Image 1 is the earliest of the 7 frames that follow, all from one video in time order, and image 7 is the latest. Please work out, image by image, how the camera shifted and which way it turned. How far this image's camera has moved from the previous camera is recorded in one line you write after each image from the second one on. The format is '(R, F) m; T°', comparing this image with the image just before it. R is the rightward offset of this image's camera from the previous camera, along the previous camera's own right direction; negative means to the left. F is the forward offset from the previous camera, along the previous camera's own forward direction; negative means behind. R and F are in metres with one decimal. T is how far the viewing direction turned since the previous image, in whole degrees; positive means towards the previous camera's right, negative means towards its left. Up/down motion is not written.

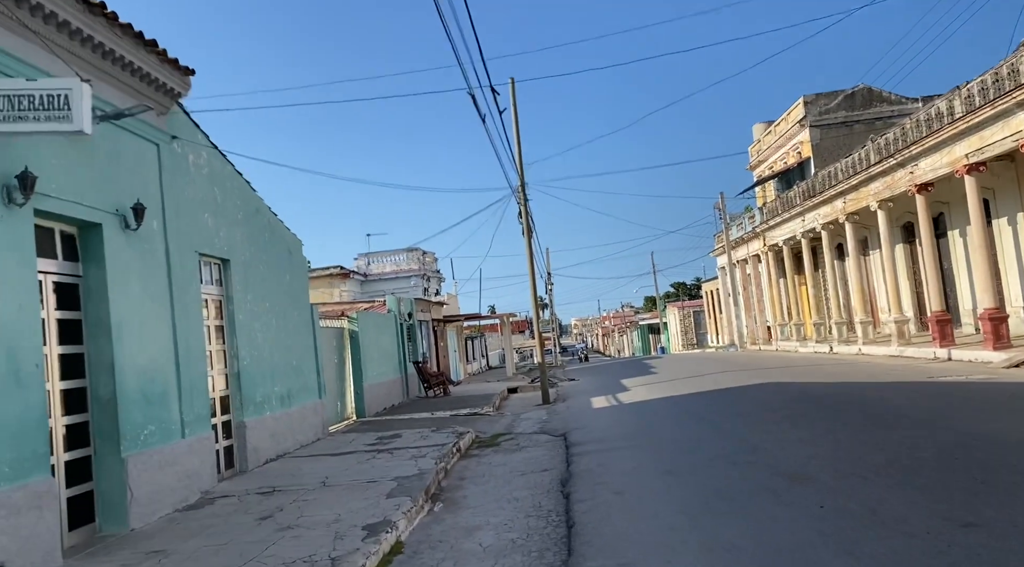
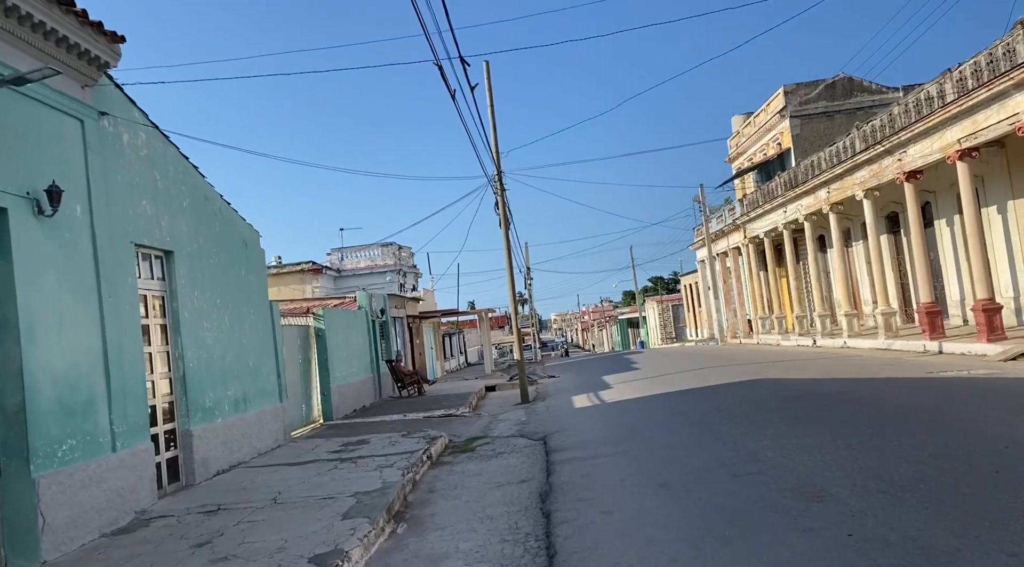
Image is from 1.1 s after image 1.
(+0.1, +0.9) m; +2°
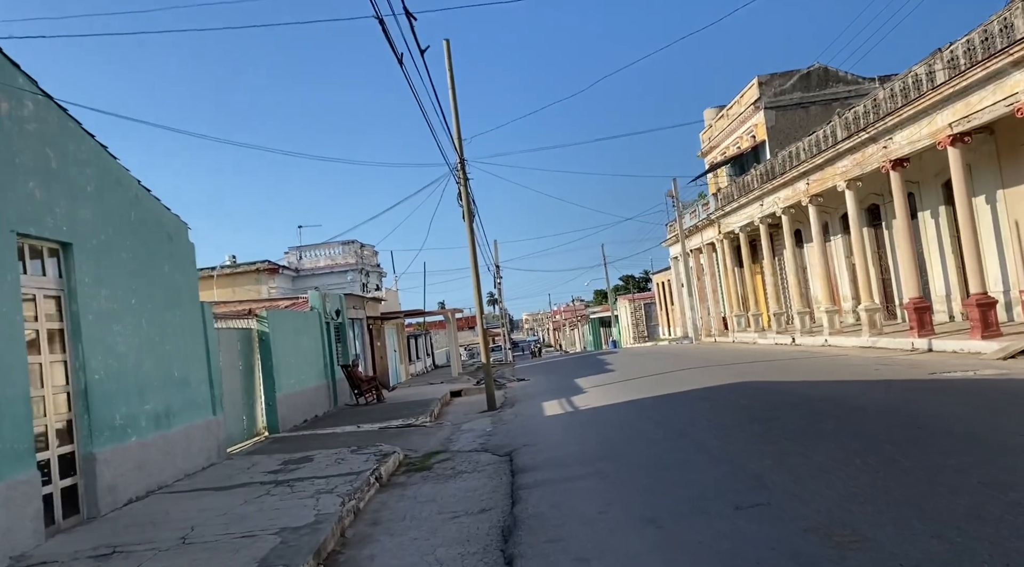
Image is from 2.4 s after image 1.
(+0.1, +1.2) m; +2°
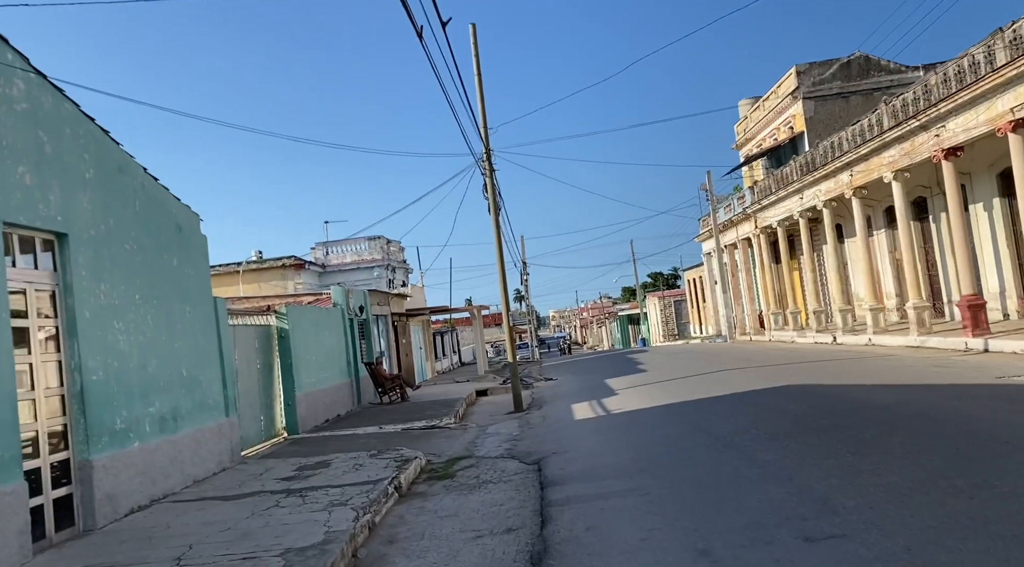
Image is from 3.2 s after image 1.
(0.0, +0.7) m; -2°
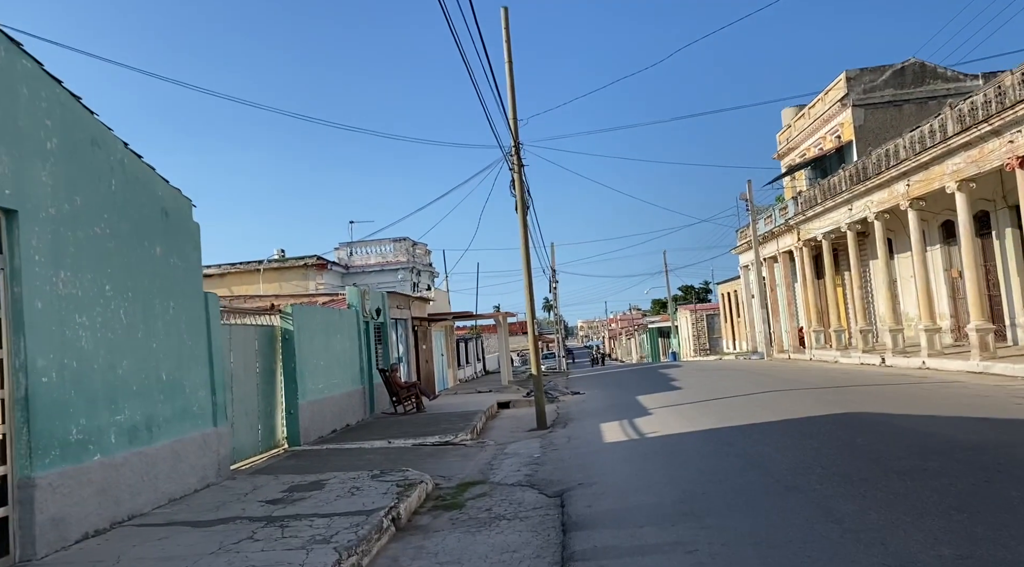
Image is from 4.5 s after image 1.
(0.0, +1.2) m; -2°
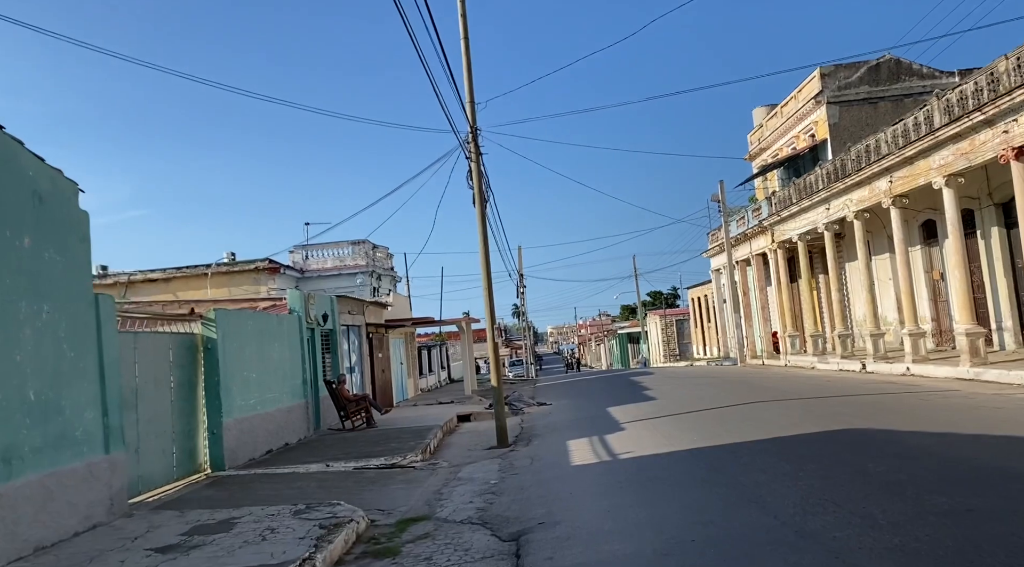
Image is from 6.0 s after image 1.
(+0.2, +1.4) m; +2°
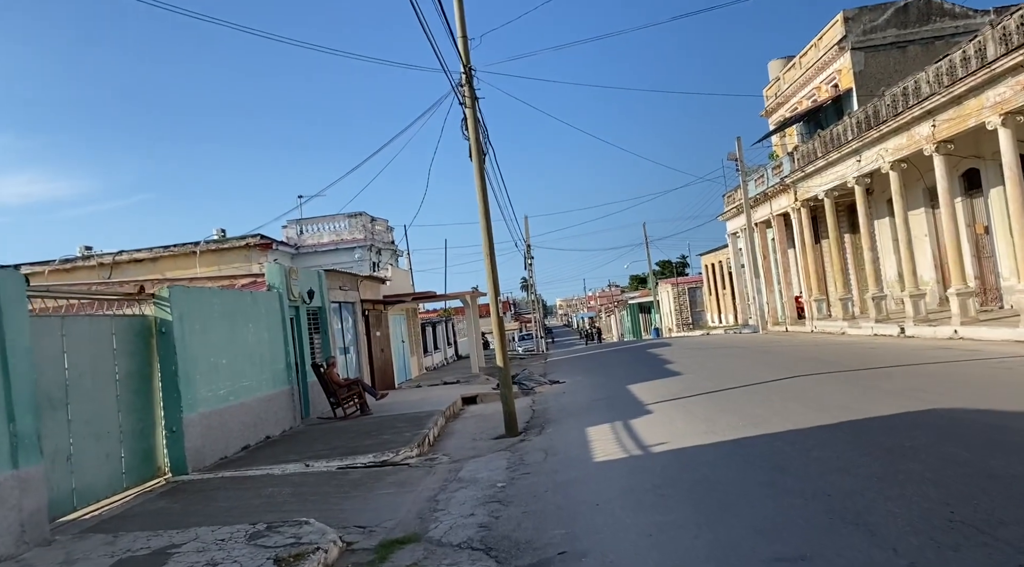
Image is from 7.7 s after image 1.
(0.0, +1.7) m; -1°
